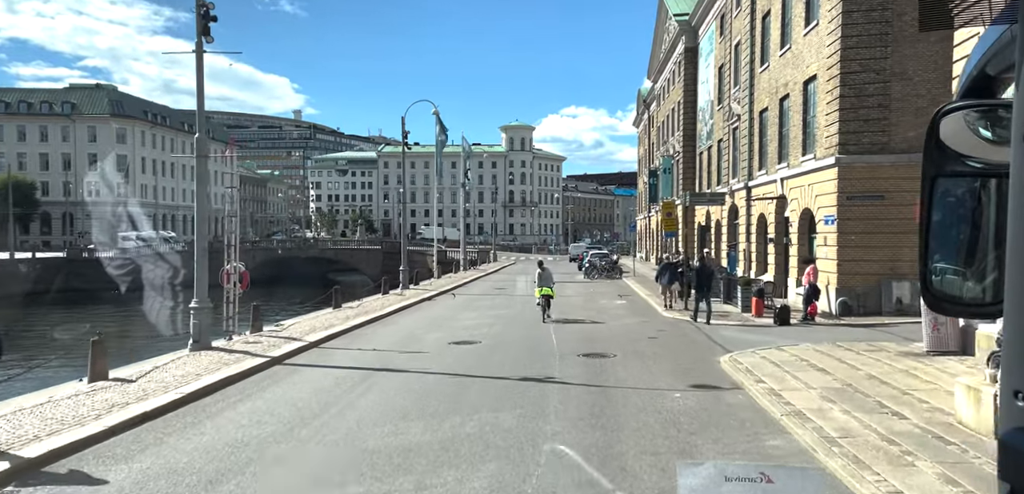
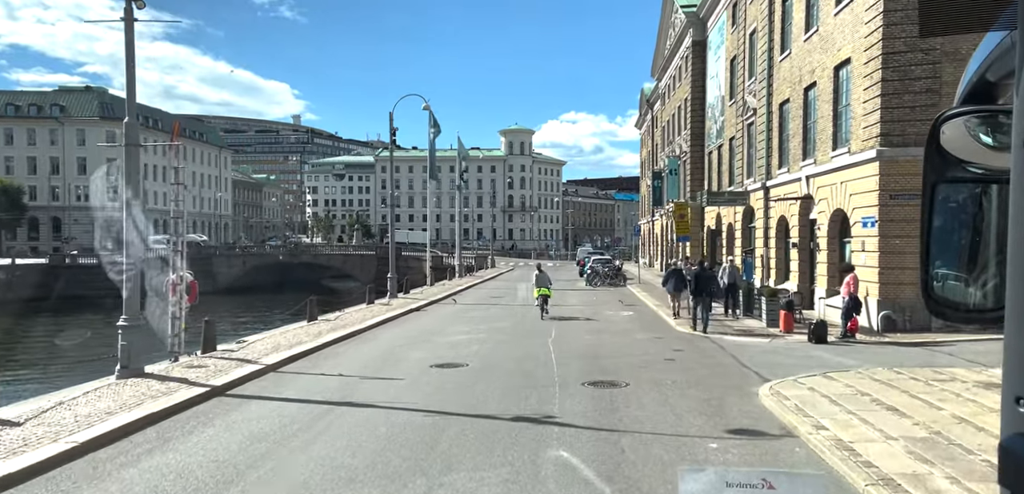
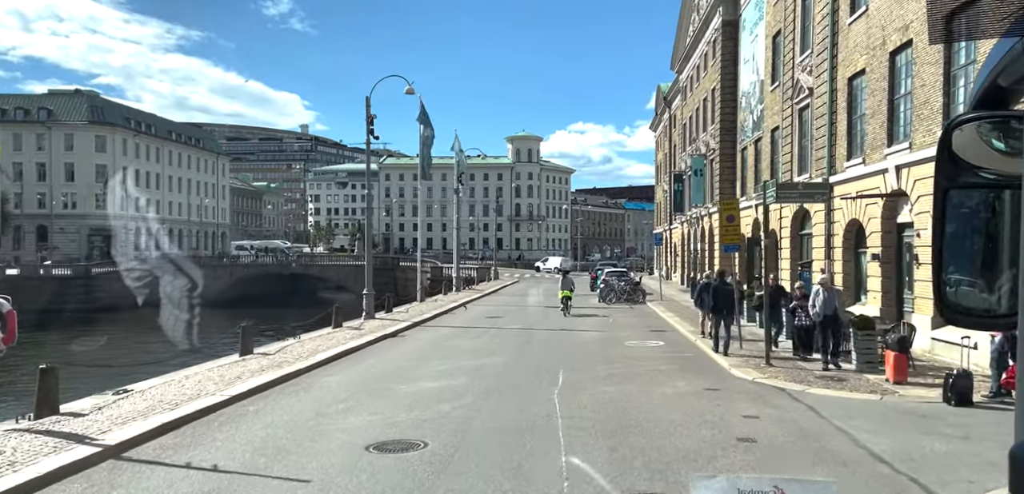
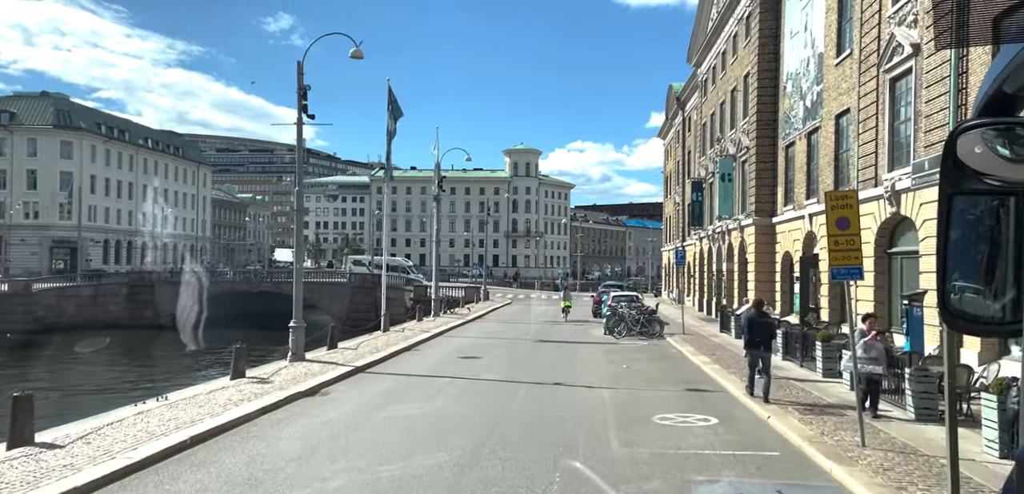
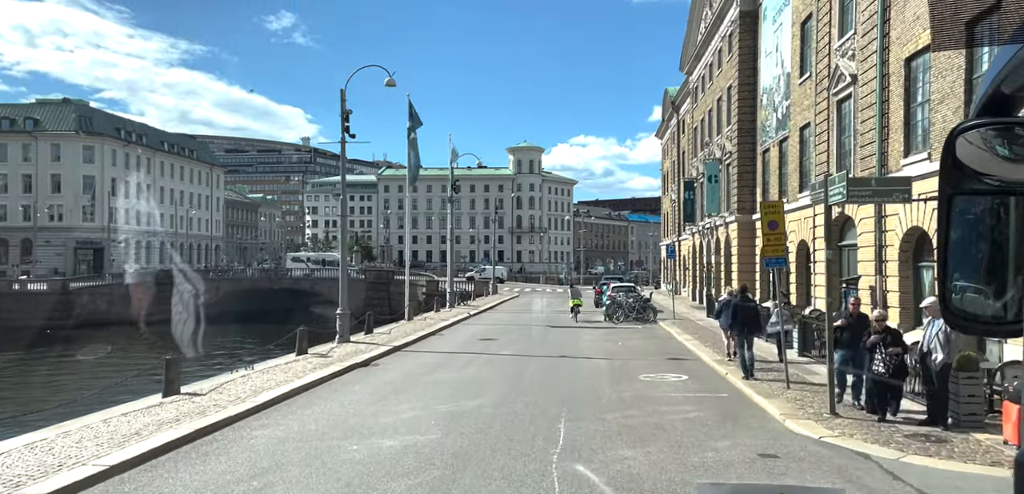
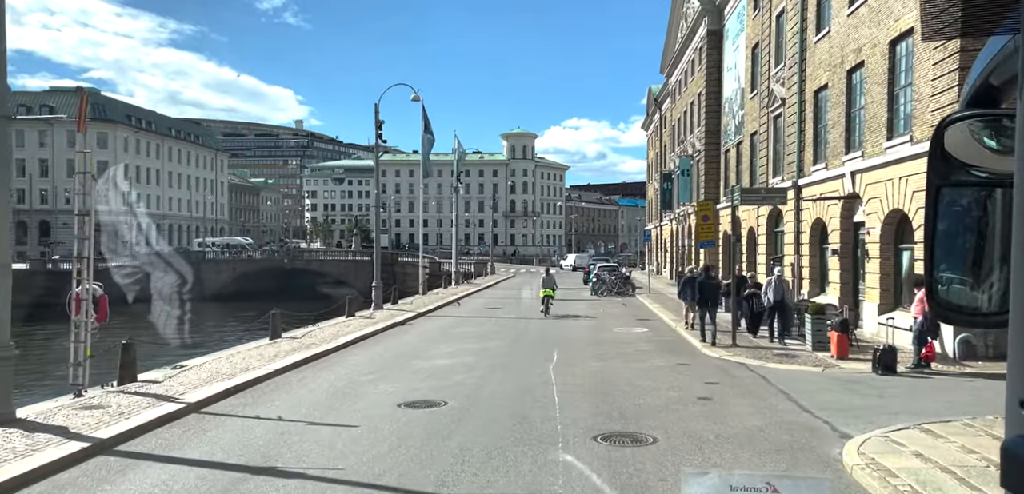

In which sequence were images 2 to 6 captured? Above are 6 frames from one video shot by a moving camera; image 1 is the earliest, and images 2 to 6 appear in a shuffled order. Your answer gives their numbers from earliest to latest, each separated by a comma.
2, 6, 3, 5, 4
